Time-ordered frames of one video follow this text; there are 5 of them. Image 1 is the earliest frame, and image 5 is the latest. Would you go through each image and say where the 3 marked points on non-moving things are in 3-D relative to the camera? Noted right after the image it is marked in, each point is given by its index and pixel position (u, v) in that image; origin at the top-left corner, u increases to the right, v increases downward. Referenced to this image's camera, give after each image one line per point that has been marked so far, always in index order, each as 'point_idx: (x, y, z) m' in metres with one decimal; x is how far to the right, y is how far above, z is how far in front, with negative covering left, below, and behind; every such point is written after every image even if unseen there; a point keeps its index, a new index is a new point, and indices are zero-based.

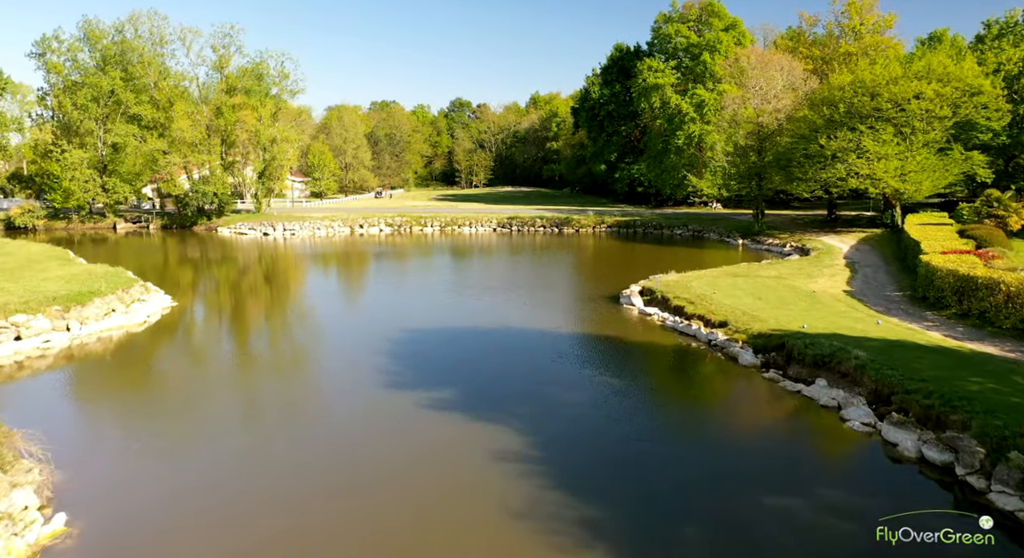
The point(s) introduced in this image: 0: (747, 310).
0: (+6.0, -0.8, +18.3) m
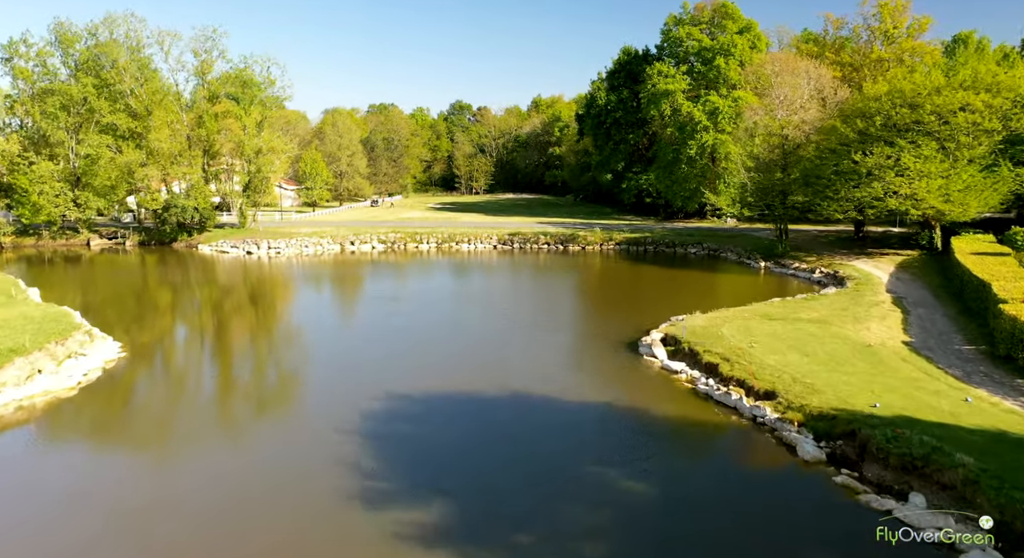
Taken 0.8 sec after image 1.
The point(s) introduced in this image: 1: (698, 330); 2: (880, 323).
0: (+6.0, -2.0, +15.2) m
1: (+5.0, -1.4, +19.5) m
2: (+10.0, -1.2, +19.6) m
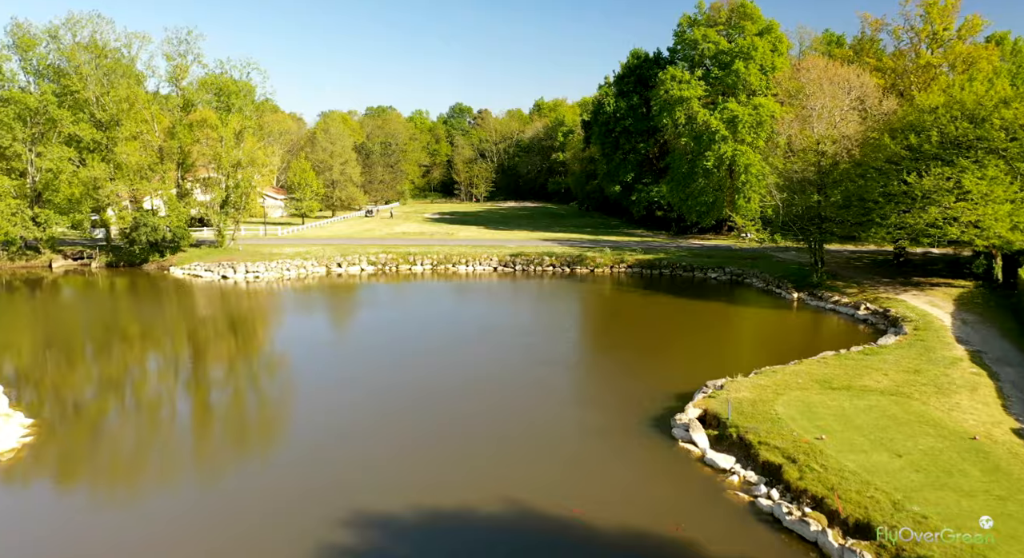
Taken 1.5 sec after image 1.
0: (+6.1, -3.4, +11.5) m
1: (+5.1, -2.7, +15.7) m
2: (+10.0, -2.6, +15.8) m
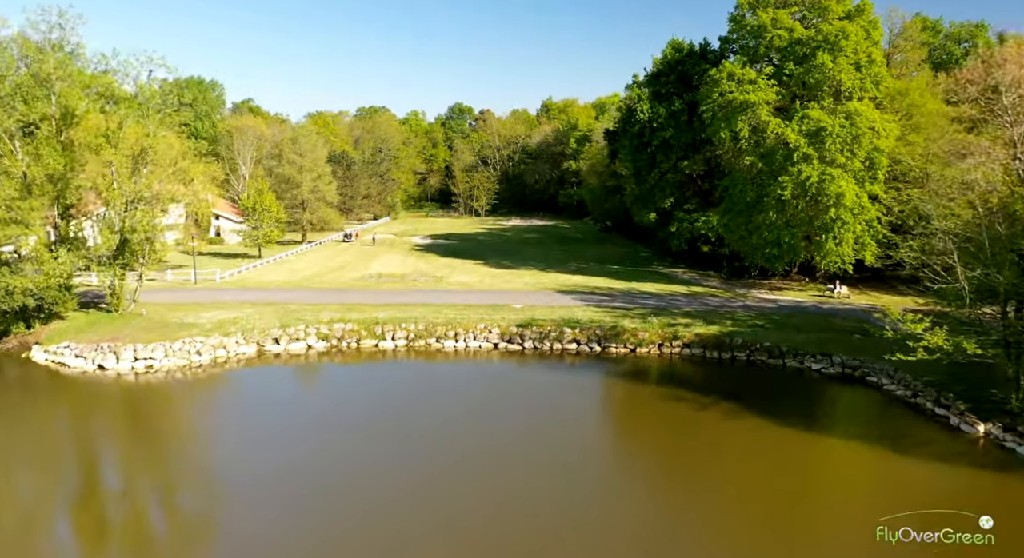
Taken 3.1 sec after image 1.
0: (+6.2, -6.7, -0.4) m
1: (+5.2, -6.1, +3.9) m
2: (+10.2, -5.9, +3.9) m
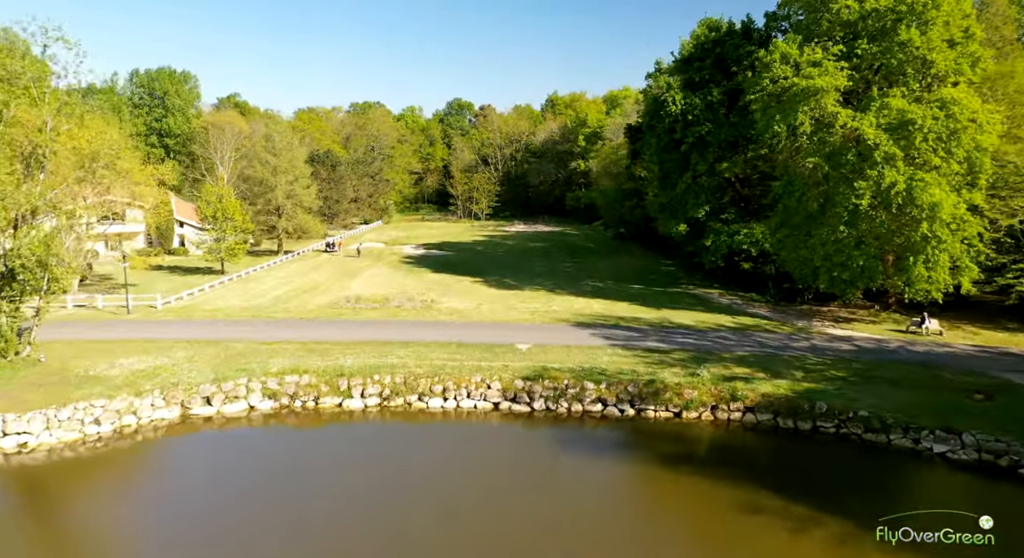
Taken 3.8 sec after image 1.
0: (+6.3, -8.0, -7.4) m
1: (+5.4, -7.4, -3.1) m
2: (+10.3, -7.2, -3.1) m
